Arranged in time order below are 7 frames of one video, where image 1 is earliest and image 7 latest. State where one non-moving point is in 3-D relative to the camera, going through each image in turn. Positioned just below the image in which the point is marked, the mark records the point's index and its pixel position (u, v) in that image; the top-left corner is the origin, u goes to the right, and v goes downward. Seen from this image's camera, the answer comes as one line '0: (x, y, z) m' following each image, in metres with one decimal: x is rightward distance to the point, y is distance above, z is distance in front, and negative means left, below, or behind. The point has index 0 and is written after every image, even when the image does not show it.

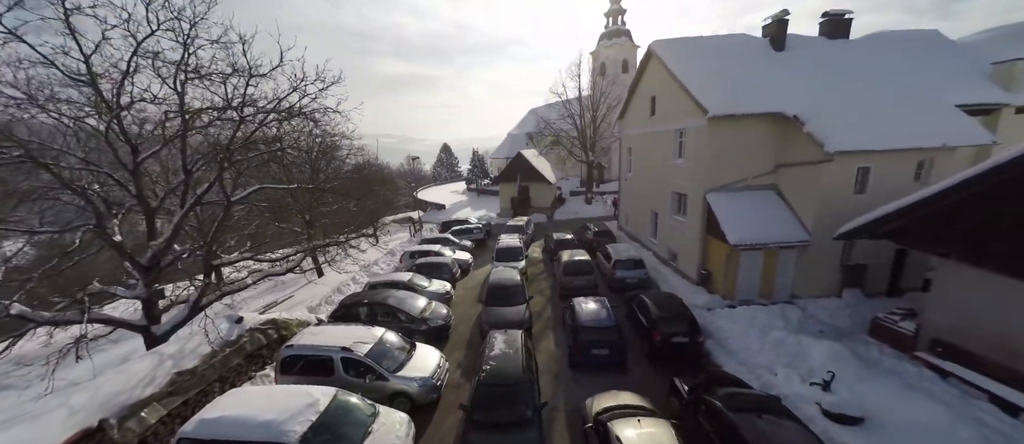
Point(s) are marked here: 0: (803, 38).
0: (+11.7, +7.4, +13.2) m
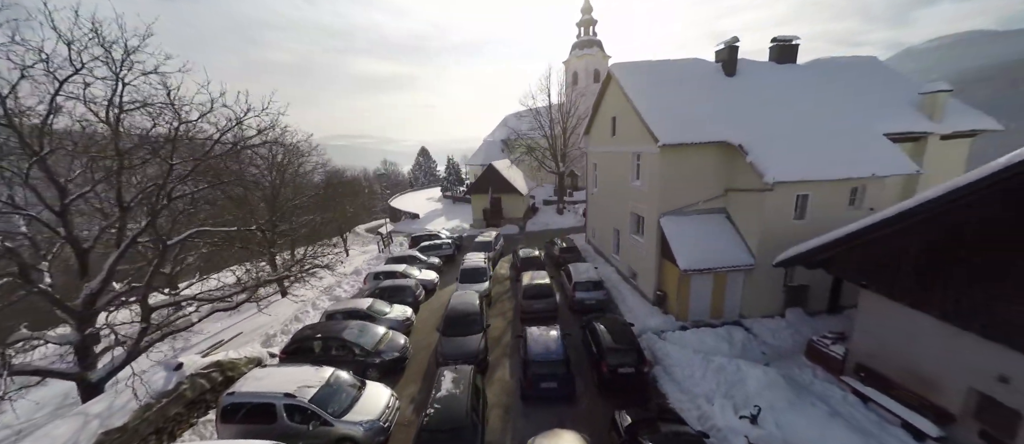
0: (+10.1, +6.7, +13.7) m
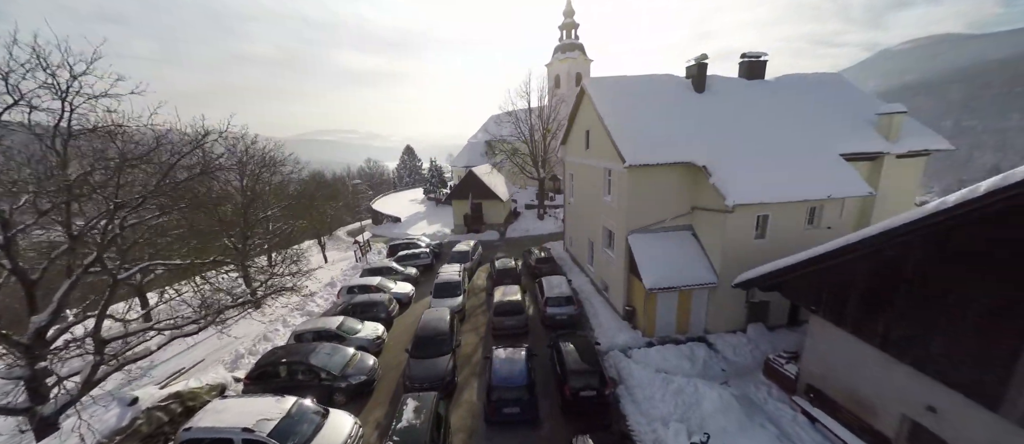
0: (+9.0, +6.1, +13.9) m
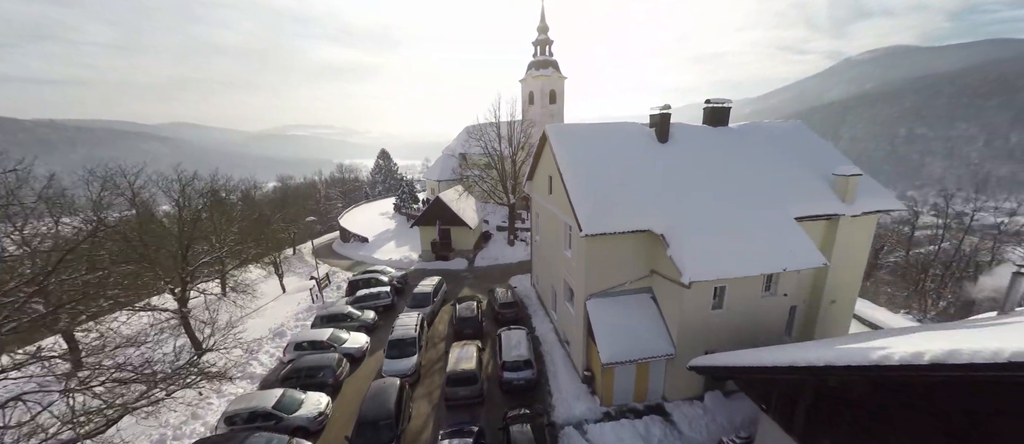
0: (+7.3, +4.0, +13.7) m
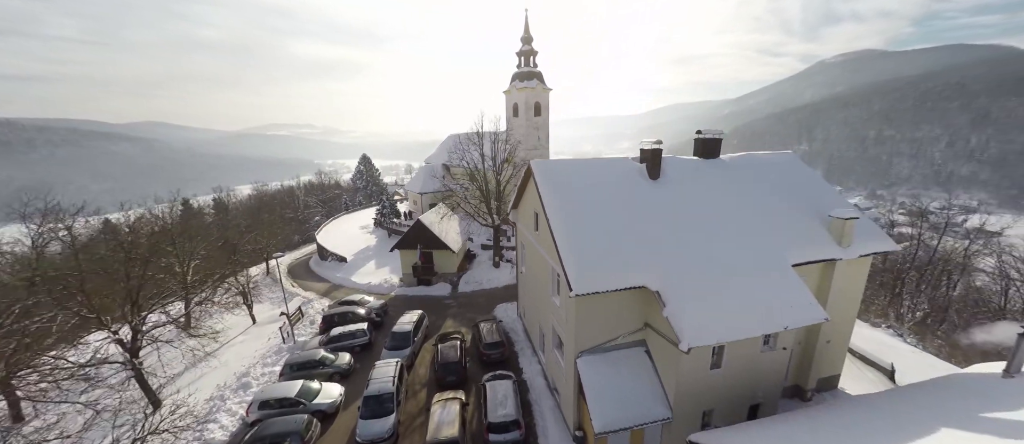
0: (+6.6, +2.5, +13.1) m
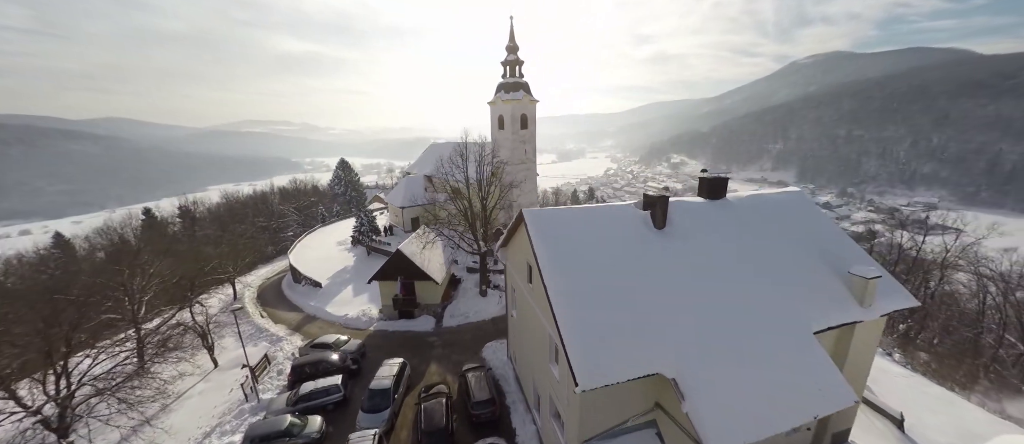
0: (+6.2, +0.7, +12.0) m
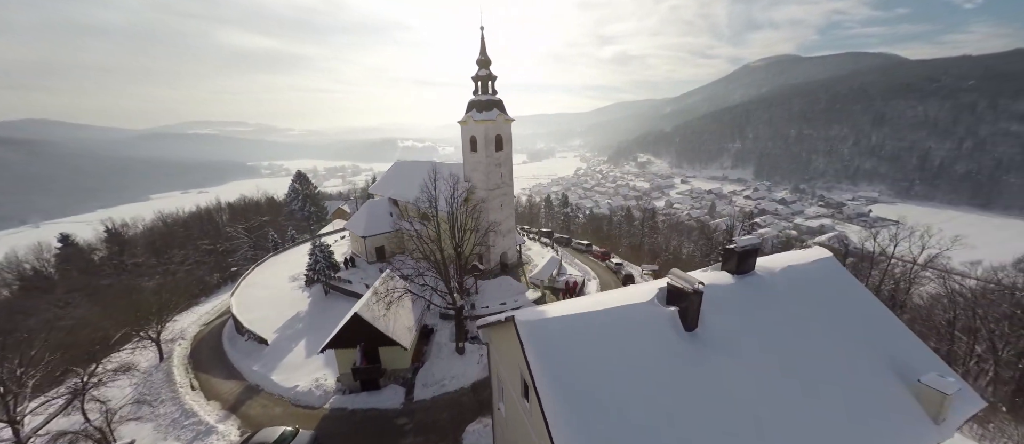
0: (+5.8, -1.9, +9.7) m
